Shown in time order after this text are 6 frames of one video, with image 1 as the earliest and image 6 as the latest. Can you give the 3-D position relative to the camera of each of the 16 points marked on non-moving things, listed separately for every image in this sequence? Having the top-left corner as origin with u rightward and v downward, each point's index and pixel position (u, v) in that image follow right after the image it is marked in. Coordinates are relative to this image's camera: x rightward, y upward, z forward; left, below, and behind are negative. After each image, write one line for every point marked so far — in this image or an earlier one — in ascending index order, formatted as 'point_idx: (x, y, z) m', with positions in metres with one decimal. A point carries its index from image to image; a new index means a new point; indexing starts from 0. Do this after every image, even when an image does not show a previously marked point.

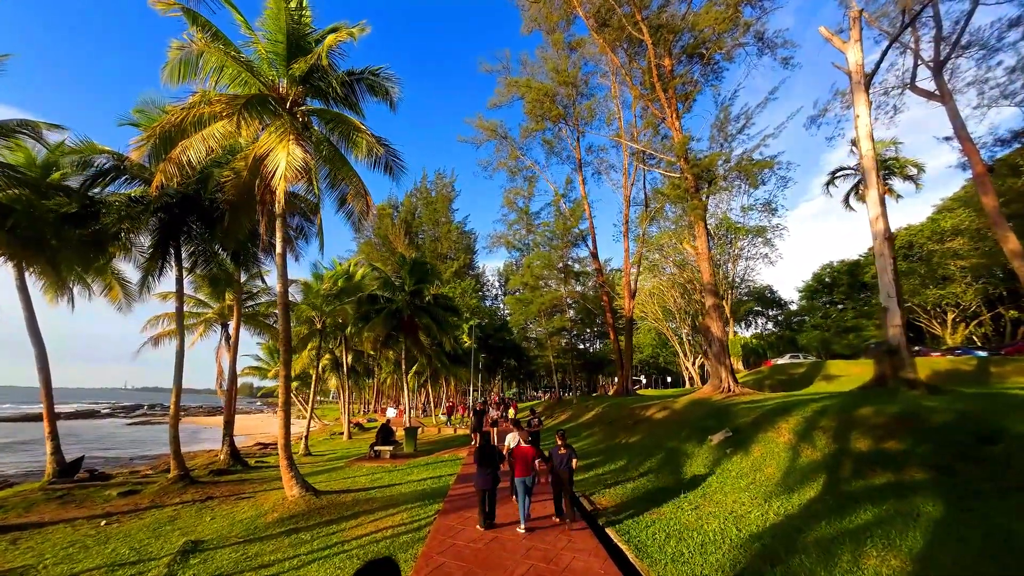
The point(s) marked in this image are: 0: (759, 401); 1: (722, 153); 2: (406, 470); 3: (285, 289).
0: (+8.2, -3.8, +13.2) m
1: (+10.0, +6.4, +18.9) m
2: (-3.3, -5.6, +12.2) m
3: (-5.7, 0.0, +9.9) m
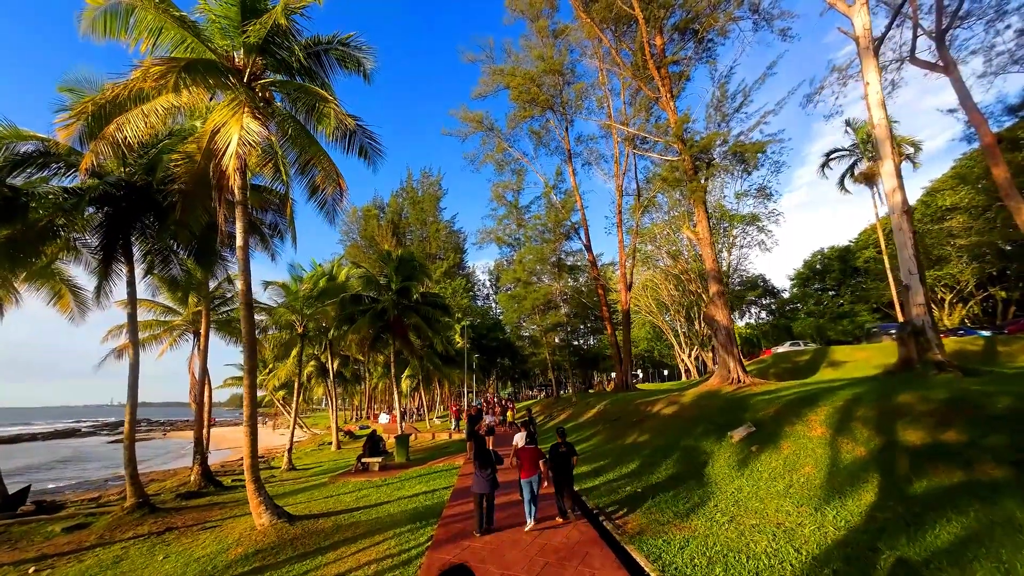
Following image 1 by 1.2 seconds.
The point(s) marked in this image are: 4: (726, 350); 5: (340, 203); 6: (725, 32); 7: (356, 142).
0: (+8.2, -3.2, +12.3) m
1: (+9.5, +7.0, +18.0) m
2: (-3.3, -5.5, +11.1) m
3: (-5.8, 0.0, +8.6) m
4: (+9.0, -2.6, +16.8) m
5: (-4.4, +2.2, +10.3) m
6: (+10.0, +12.1, +18.8) m
7: (-4.1, +3.7, +10.6) m
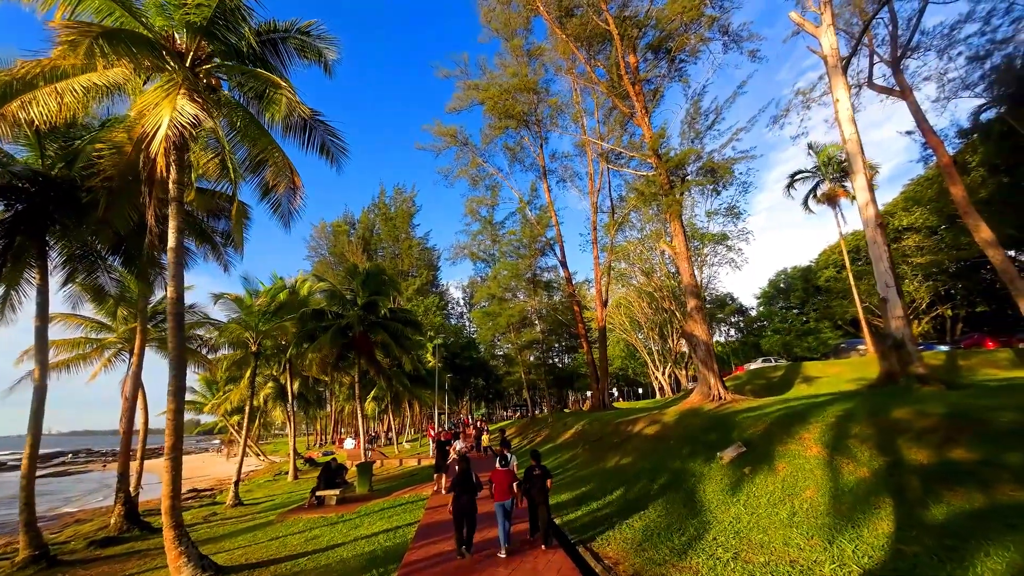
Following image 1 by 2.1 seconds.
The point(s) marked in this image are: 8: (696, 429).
0: (+7.4, -3.6, +11.8) m
1: (+8.4, +6.4, +18.1) m
2: (-3.9, -5.7, +9.8) m
3: (-6.3, -0.1, +7.4) m
4: (+7.9, -3.2, +16.4) m
5: (-5.0, +2.0, +9.3) m
6: (+8.9, +11.4, +19.2) m
7: (-4.8, +3.4, +9.7) m
8: (+5.4, -4.2, +11.7) m
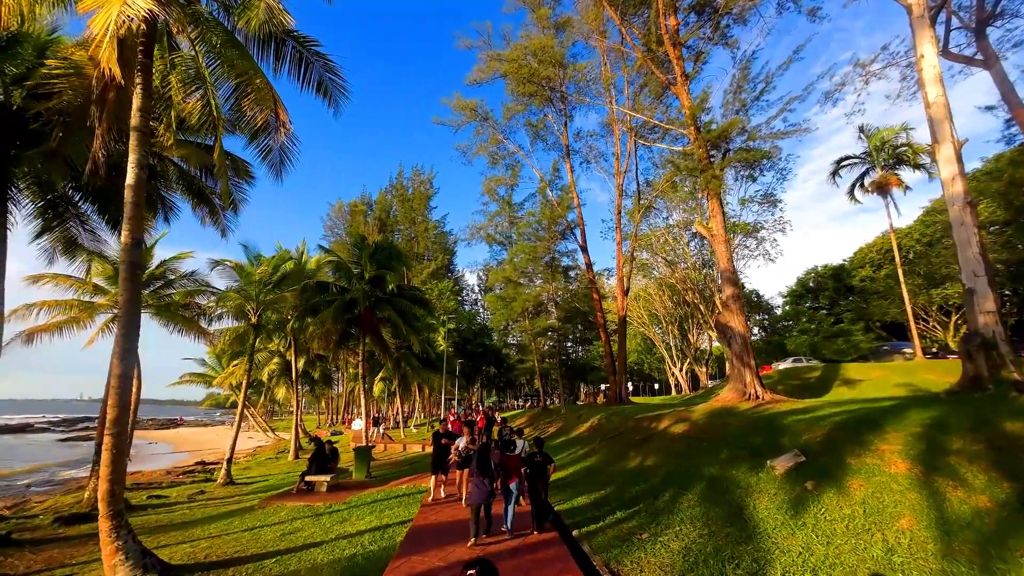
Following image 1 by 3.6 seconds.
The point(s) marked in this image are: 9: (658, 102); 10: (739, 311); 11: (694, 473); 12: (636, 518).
0: (+7.7, -3.2, +10.2) m
1: (+9.3, +6.9, +16.2) m
2: (-3.8, -4.9, +8.6) m
3: (-6.0, +0.7, +6.3) m
4: (+8.4, -2.7, +14.7) m
5: (-4.5, +2.8, +8.0) m
6: (+10.1, +11.9, +17.2) m
7: (-4.2, +4.3, +8.4) m
8: (+5.7, -3.7, +10.2) m
9: (+7.3, +9.3, +20.0) m
10: (+8.5, -0.9, +14.9) m
11: (+4.1, -4.2, +8.9) m
12: (+2.4, -4.4, +7.5) m
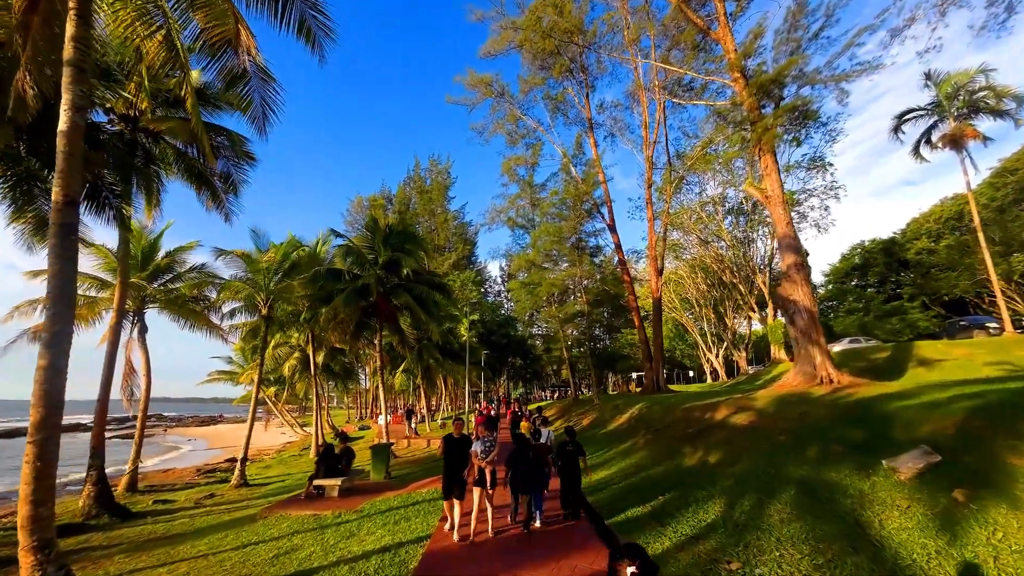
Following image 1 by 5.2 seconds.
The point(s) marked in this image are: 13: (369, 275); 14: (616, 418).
0: (+8.4, -2.2, +8.2) m
1: (+10.0, +8.0, +13.9) m
2: (-3.1, -4.4, +7.3) m
3: (-5.6, +1.1, +5.0) m
4: (+9.4, -1.6, +12.7) m
5: (-4.2, +3.3, +6.6) m
6: (+10.6, +13.0, +14.7) m
7: (-3.9, +4.8, +7.0) m
8: (+6.4, -2.8, +8.3) m
9: (+8.1, +10.4, +17.8) m
10: (+9.4, +0.2, +12.9) m
11: (+4.7, -3.4, +7.2) m
12: (+3.0, -3.7, +5.9) m
13: (-5.8, +0.5, +16.3) m
14: (+4.4, -5.4, +16.8) m
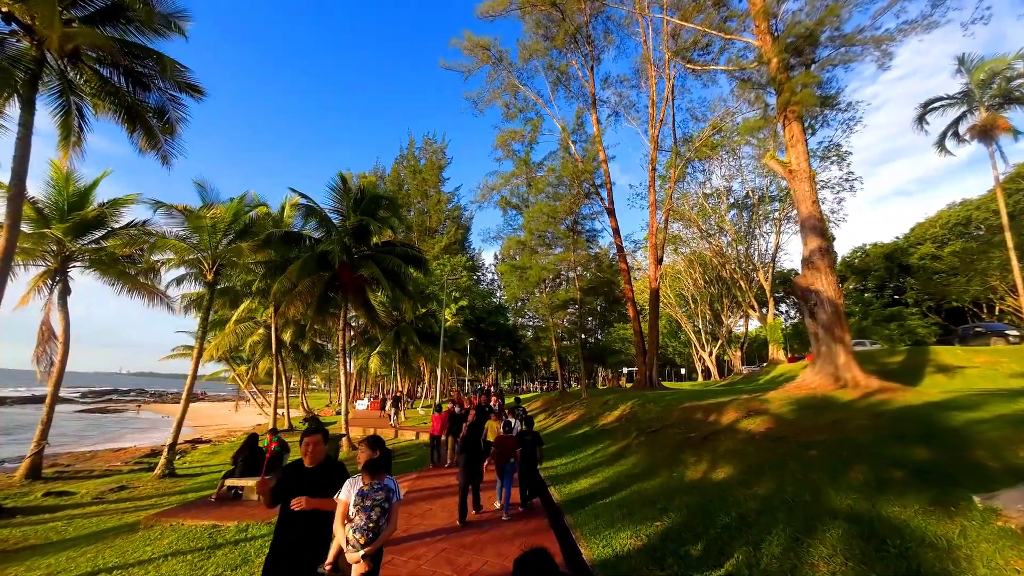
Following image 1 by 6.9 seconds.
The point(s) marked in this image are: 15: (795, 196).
0: (+7.8, -2.0, +6.5) m
1: (+9.8, +8.3, +12.0) m
2: (-3.7, -3.6, +5.5) m
3: (-6.0, +1.9, +3.0) m
4: (+8.8, -1.3, +11.0) m
5: (-4.5, +4.1, +4.6) m
6: (+10.6, +13.3, +12.7) m
7: (-4.1, +5.6, +4.9) m
8: (+5.8, -2.4, +6.6) m
9: (+7.9, +10.9, +15.8) m
10: (+8.9, +0.5, +11.1) m
11: (+4.1, -3.0, +5.5) m
12: (+2.3, -3.2, +4.1) m
13: (-6.3, +1.6, +14.3) m
14: (+3.6, -4.8, +15.1) m
15: (+8.7, +2.8, +12.2) m
